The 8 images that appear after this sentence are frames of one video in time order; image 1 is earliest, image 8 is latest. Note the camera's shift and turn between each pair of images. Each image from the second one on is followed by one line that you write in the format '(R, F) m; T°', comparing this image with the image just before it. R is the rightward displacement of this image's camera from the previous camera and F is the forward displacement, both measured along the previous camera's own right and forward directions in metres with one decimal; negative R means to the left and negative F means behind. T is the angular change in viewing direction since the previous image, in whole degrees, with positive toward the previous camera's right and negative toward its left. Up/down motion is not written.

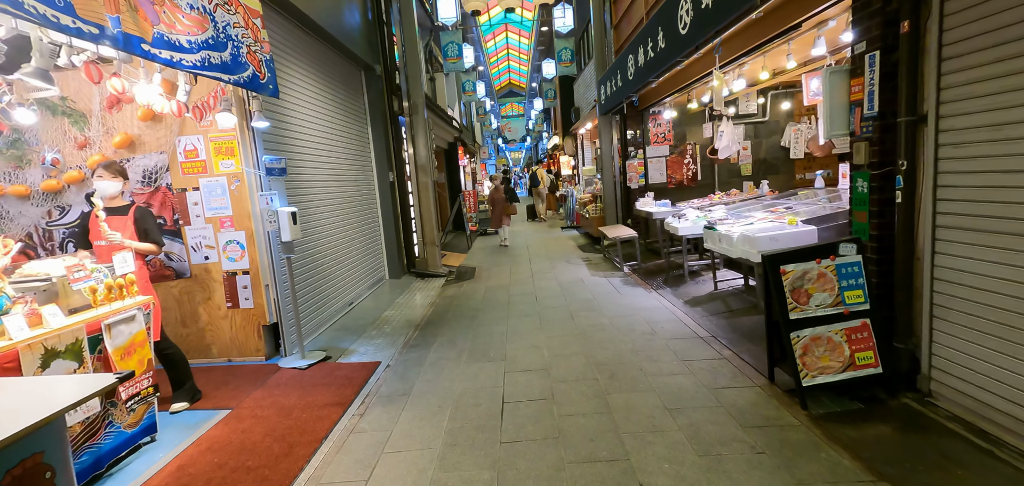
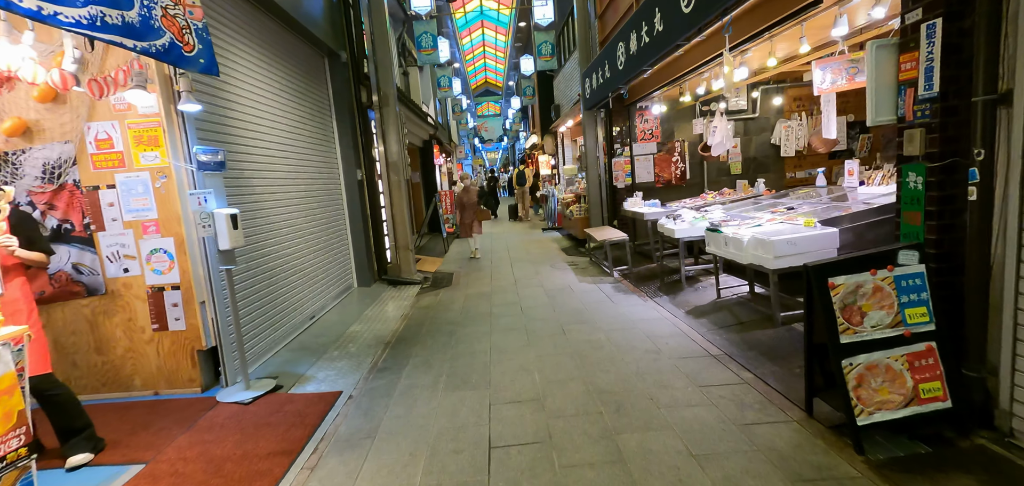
(-0.1, +0.6) m; +3°
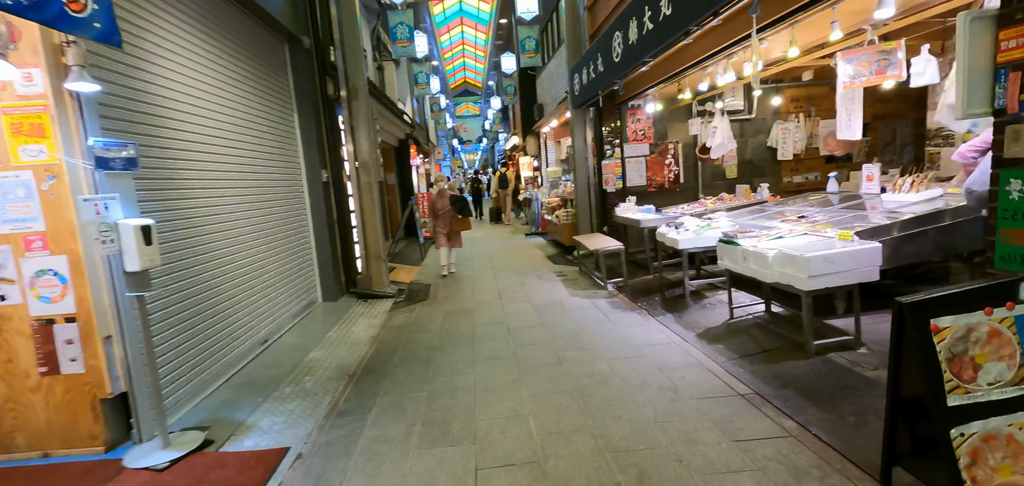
(-0.1, +0.6) m; +3°
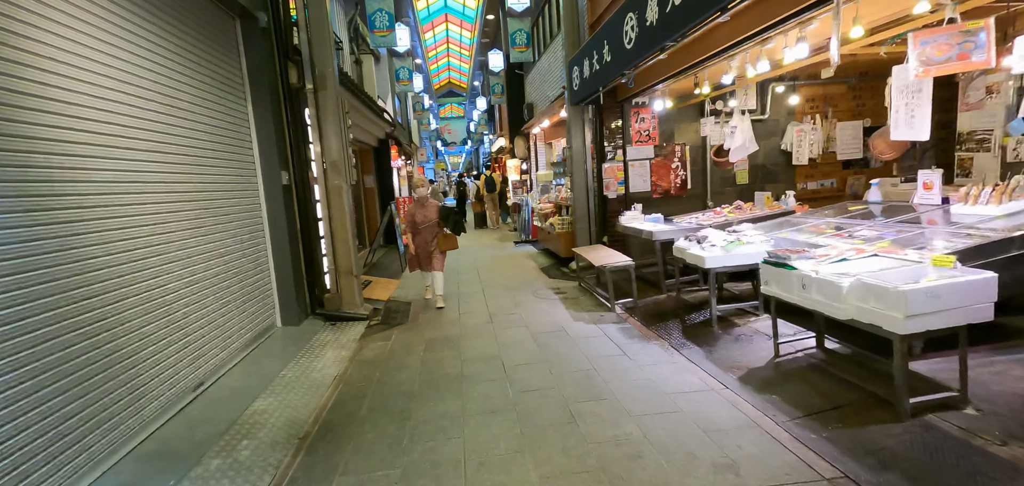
(-0.1, +0.8) m; +2°
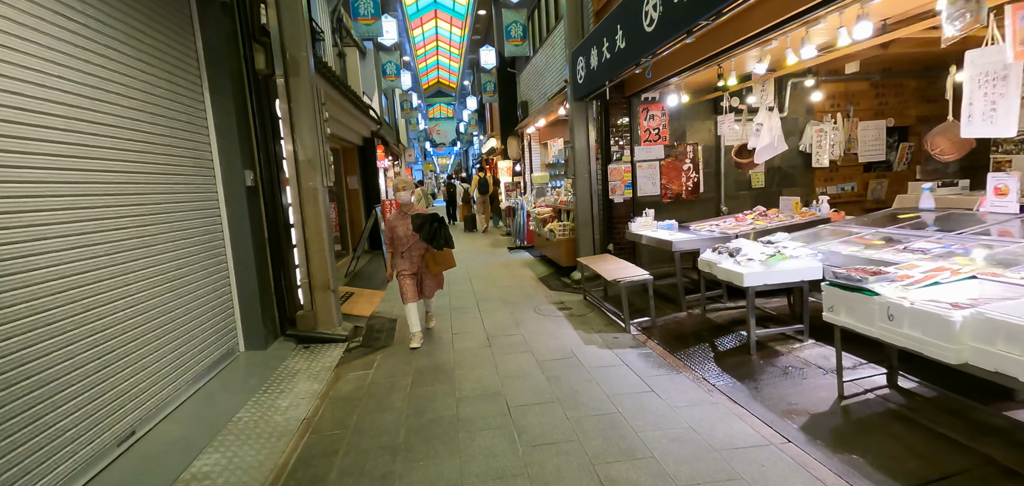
(-0.1, +0.7) m; +1°
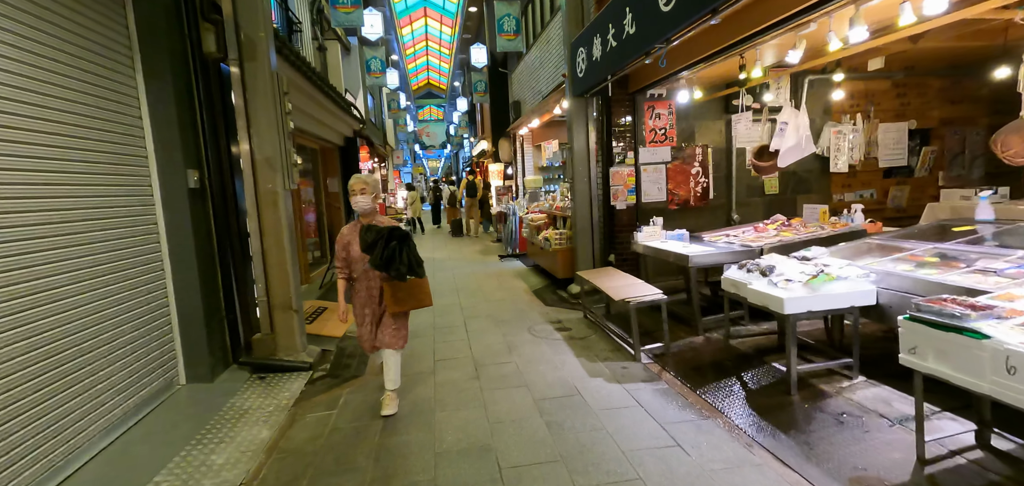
(0.0, +0.6) m; +1°
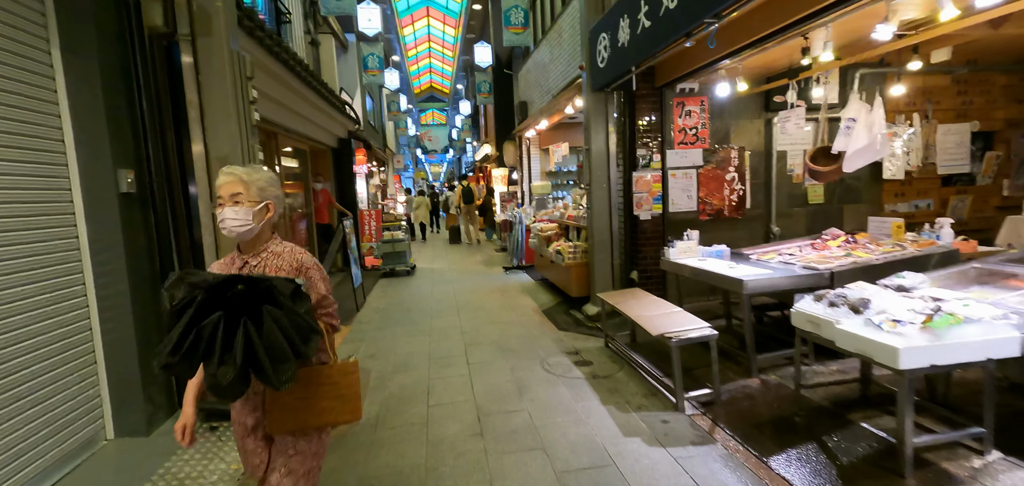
(-0.1, +0.8) m; 0°
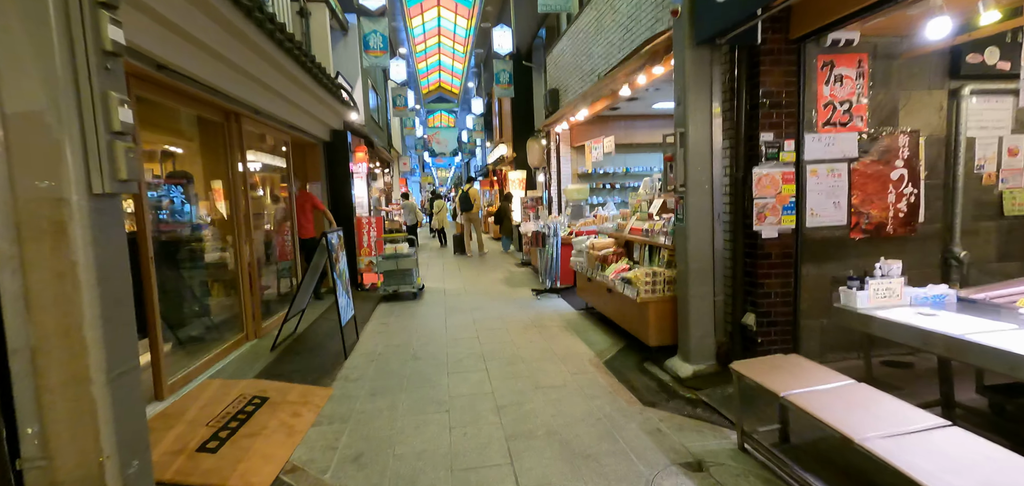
(-0.4, +1.8) m; -1°
